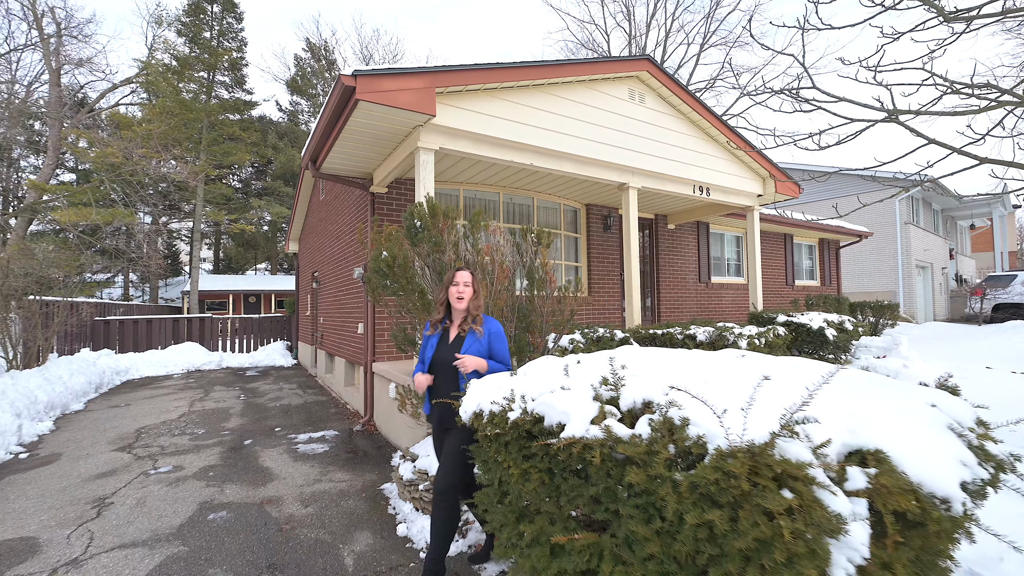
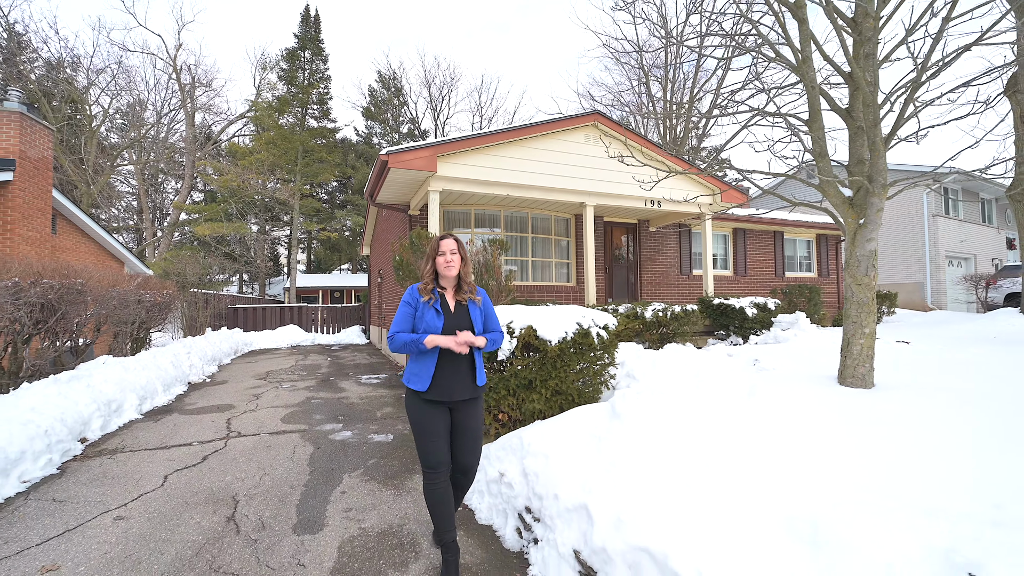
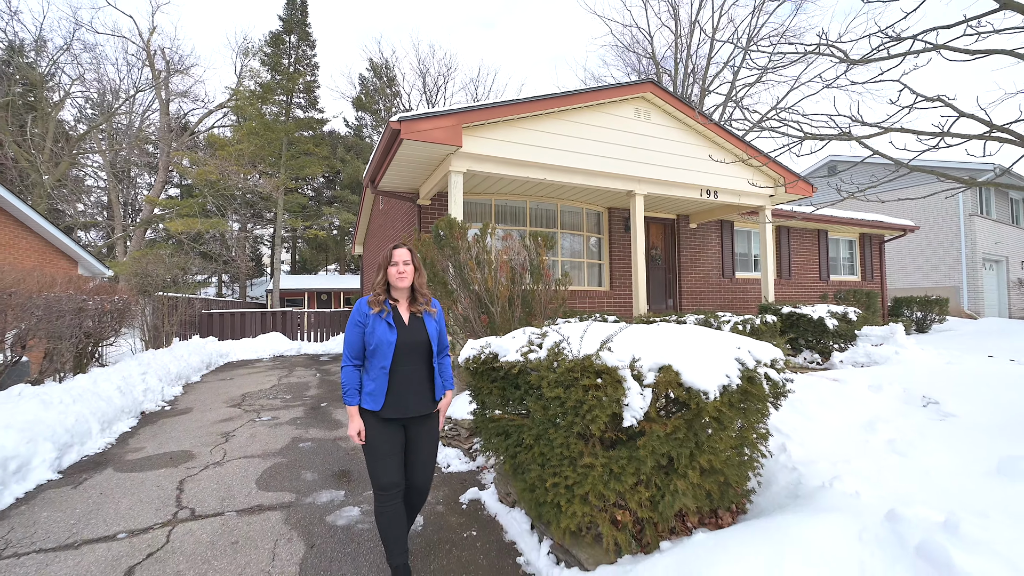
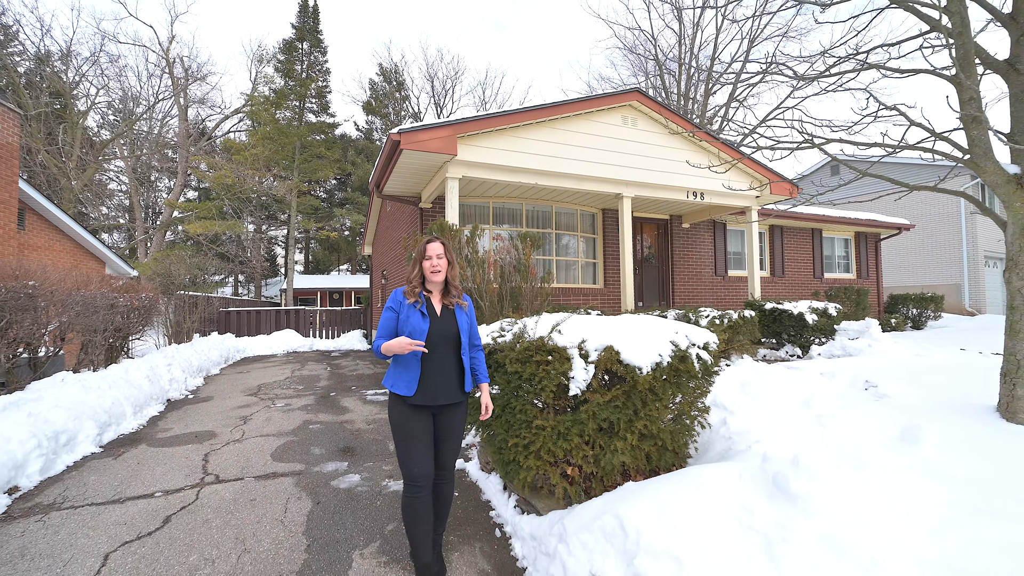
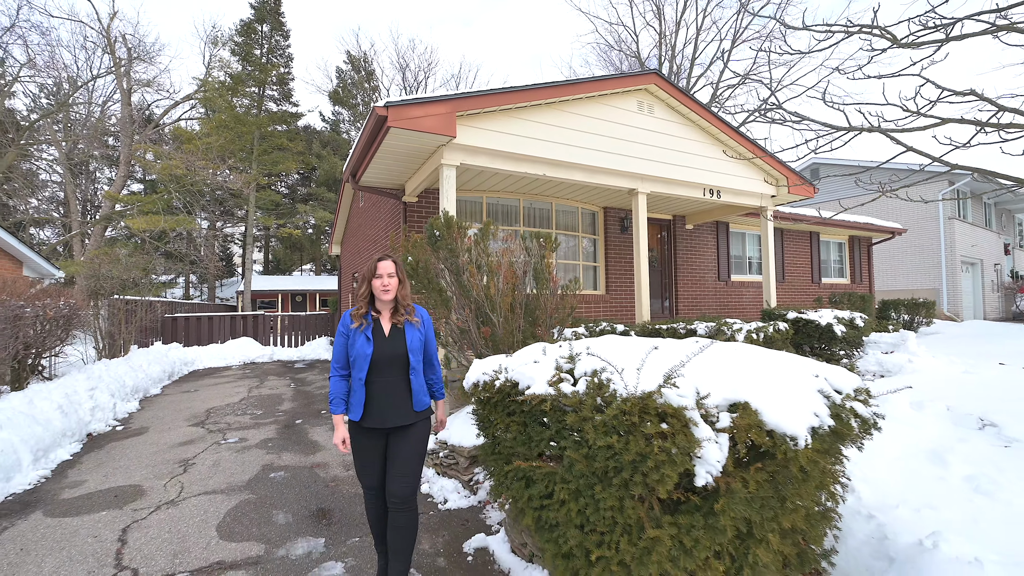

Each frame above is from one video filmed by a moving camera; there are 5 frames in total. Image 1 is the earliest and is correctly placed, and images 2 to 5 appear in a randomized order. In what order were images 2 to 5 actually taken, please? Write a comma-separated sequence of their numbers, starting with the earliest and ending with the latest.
5, 3, 4, 2
